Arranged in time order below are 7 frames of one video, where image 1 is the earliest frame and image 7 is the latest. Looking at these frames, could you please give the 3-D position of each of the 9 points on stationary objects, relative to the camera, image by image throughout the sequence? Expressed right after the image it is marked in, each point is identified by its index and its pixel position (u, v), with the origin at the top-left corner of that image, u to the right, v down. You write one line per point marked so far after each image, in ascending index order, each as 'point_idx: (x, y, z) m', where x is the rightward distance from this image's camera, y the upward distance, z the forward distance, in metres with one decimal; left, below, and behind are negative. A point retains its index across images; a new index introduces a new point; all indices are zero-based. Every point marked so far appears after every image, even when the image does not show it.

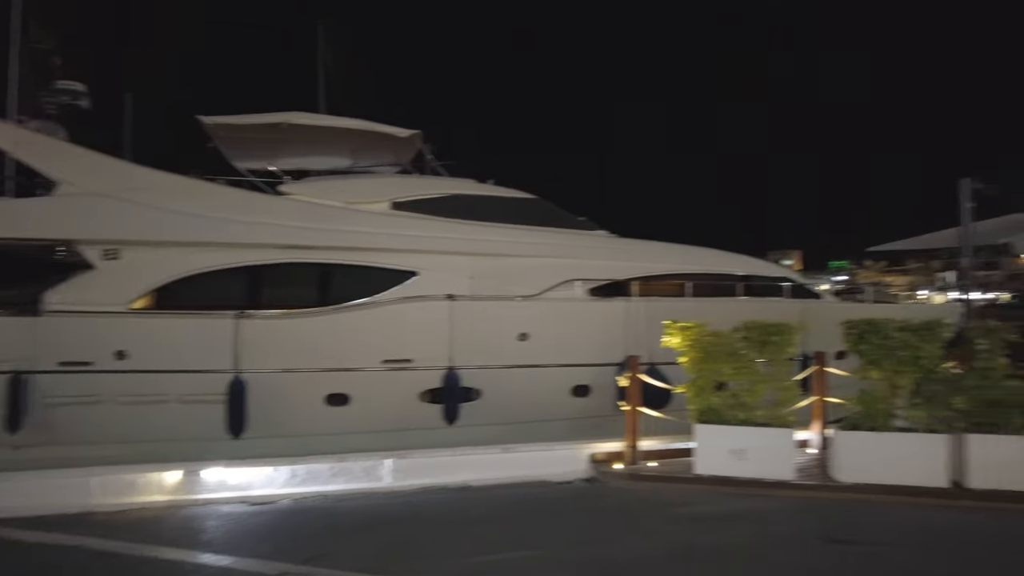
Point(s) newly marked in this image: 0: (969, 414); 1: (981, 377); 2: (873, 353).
0: (+4.4, -1.2, +6.4) m
1: (+4.6, -0.9, +6.4) m
2: (+3.6, -0.6, +6.6) m
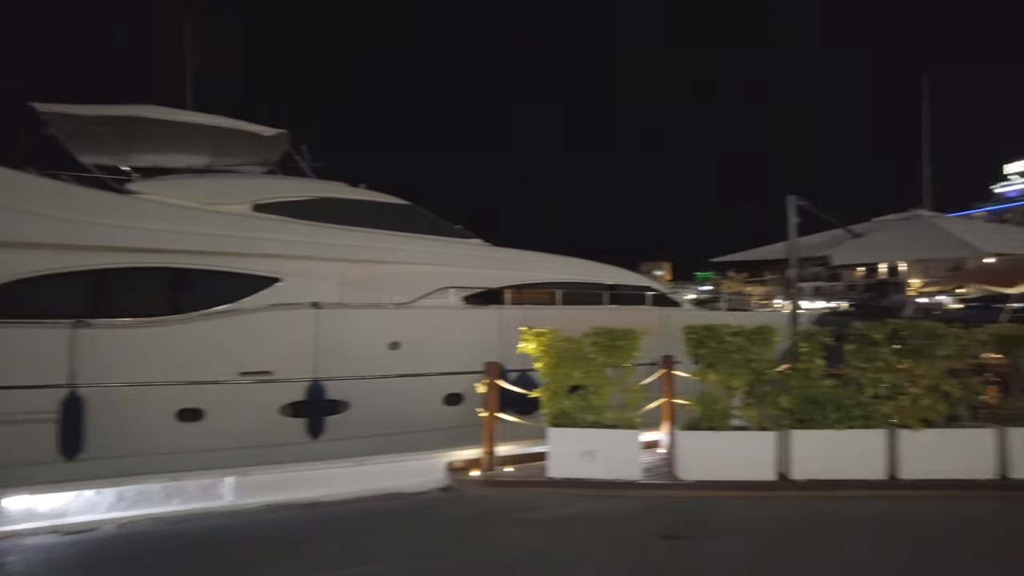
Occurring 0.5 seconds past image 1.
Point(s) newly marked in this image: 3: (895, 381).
0: (+3.0, -1.3, +7.0) m
1: (+3.1, -0.9, +7.0) m
2: (+2.1, -0.7, +7.0) m
3: (+4.0, -1.0, +6.9) m
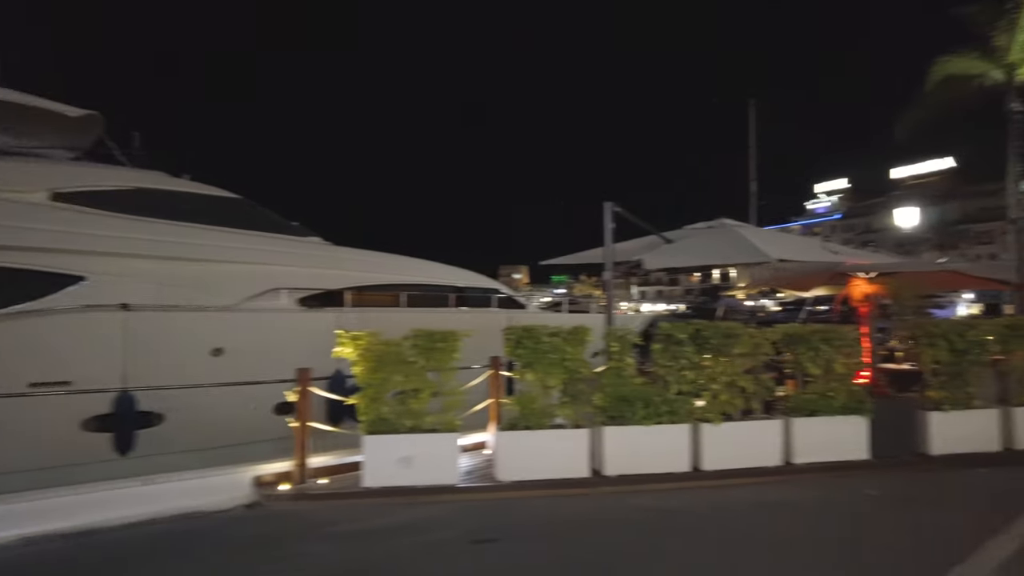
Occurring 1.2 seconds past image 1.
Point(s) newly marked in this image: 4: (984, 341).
0: (+1.0, -1.3, +7.2) m
1: (+1.1, -1.0, +7.3) m
2: (+0.2, -0.7, +7.1) m
3: (+2.1, -1.0, +7.4) m
4: (+5.9, -0.7, +8.2) m
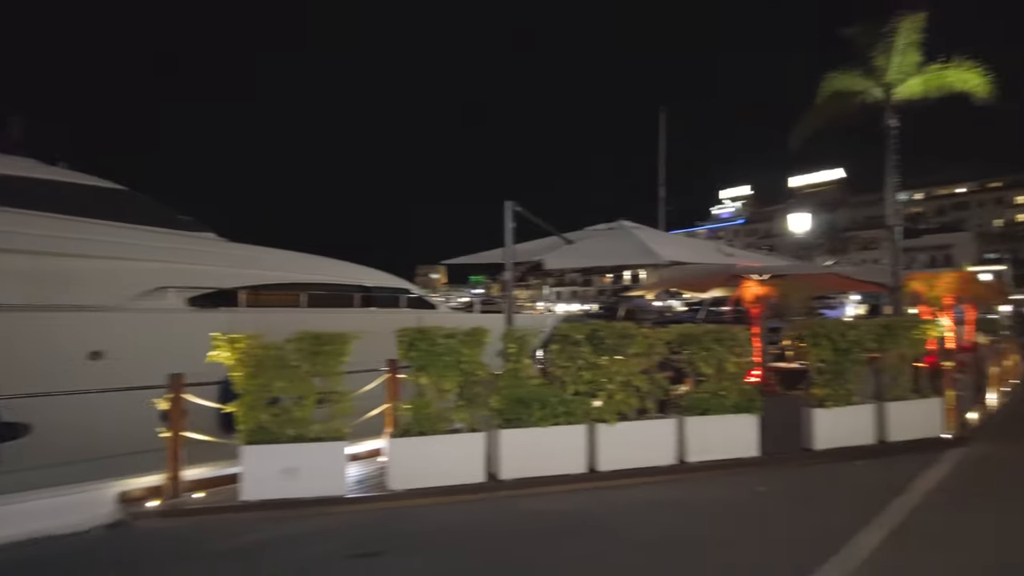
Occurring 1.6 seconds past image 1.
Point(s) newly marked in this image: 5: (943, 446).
0: (-0.1, -1.3, +7.1) m
1: (0.0, -1.0, +7.1) m
2: (-0.9, -0.7, +6.8) m
3: (+0.9, -1.0, +7.4) m
4: (+4.6, -0.7, +8.7) m
5: (+5.9, -2.2, +9.0) m
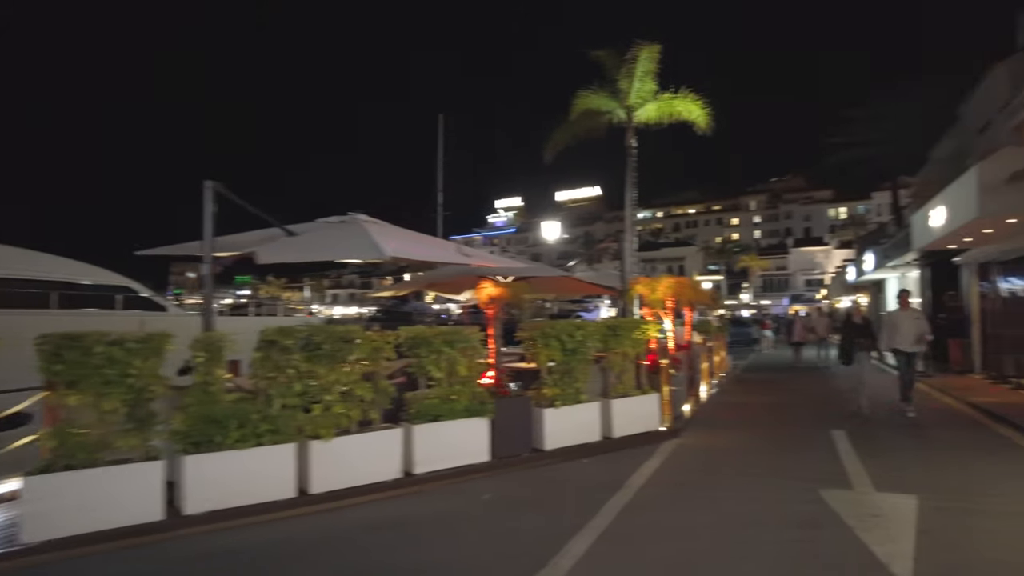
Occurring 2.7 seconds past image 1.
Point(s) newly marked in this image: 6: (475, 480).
0: (-2.9, -1.3, +5.9) m
1: (-2.8, -0.9, +6.0) m
2: (-3.6, -0.7, +5.4) m
3: (-2.0, -1.0, +6.5) m
4: (+1.1, -0.7, +8.9) m
5: (+2.2, -2.2, +9.7) m
6: (-0.4, -2.2, +7.3) m
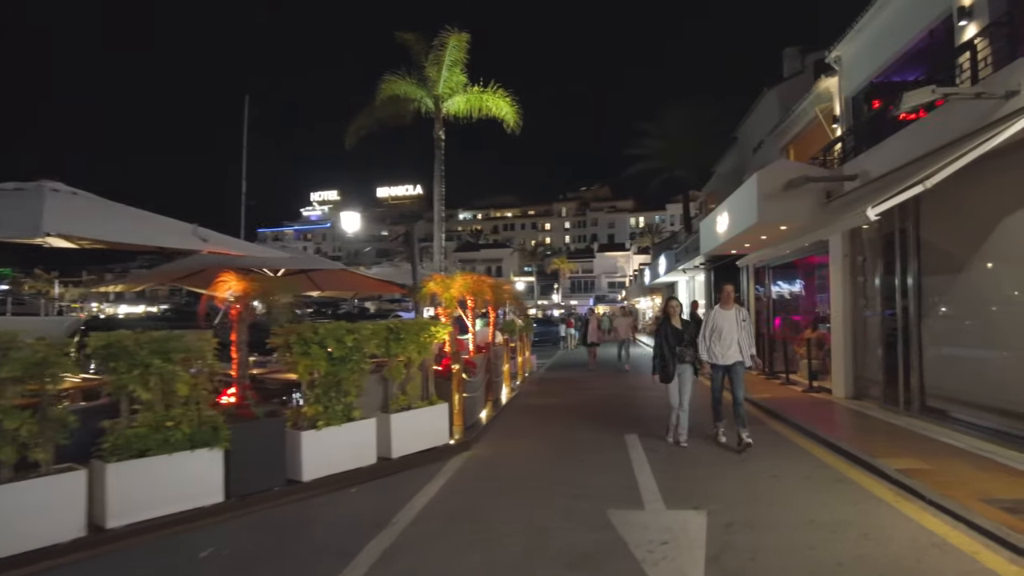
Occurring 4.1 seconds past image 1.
0: (-4.7, -1.2, +3.6) m
1: (-4.6, -0.8, +3.7) m
2: (-5.2, -0.6, +2.9) m
3: (-4.0, -0.9, +4.4) m
4: (-1.7, -0.7, +7.6) m
5: (-0.9, -2.2, +8.6) m
6: (-2.7, -2.1, +5.6) m
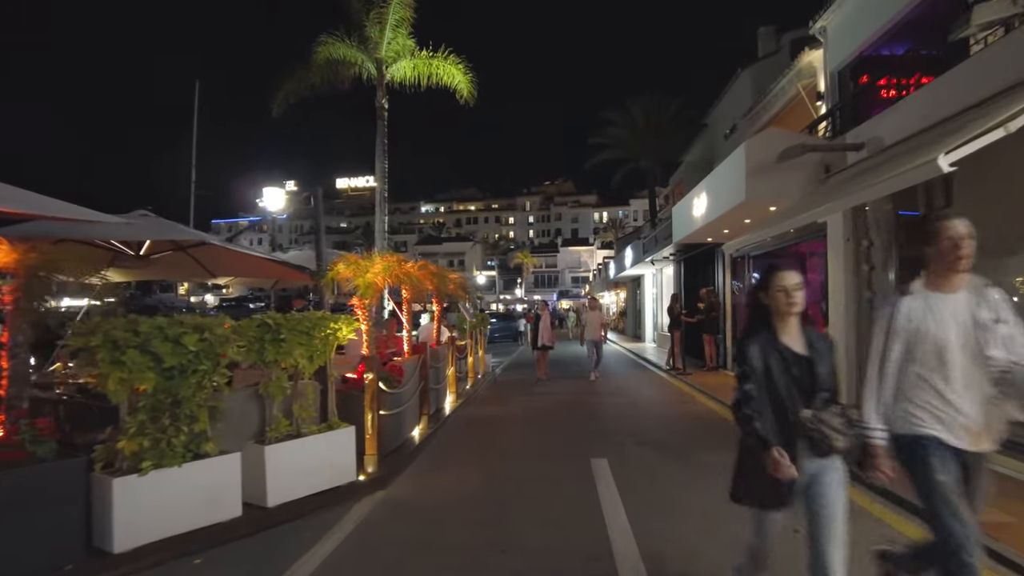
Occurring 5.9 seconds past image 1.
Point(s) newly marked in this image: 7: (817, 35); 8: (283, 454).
0: (-5.1, -1.0, +1.1) m
1: (-5.0, -0.7, +1.2) m
2: (-5.6, -0.4, +0.4) m
3: (-4.5, -0.8, +1.9) m
4: (-2.3, -0.5, +5.3) m
5: (-1.5, -2.0, +6.3) m
6: (-3.2, -1.9, +3.3) m
7: (+8.6, +7.1, +18.5) m
8: (-2.0, -1.5, +5.9) m
